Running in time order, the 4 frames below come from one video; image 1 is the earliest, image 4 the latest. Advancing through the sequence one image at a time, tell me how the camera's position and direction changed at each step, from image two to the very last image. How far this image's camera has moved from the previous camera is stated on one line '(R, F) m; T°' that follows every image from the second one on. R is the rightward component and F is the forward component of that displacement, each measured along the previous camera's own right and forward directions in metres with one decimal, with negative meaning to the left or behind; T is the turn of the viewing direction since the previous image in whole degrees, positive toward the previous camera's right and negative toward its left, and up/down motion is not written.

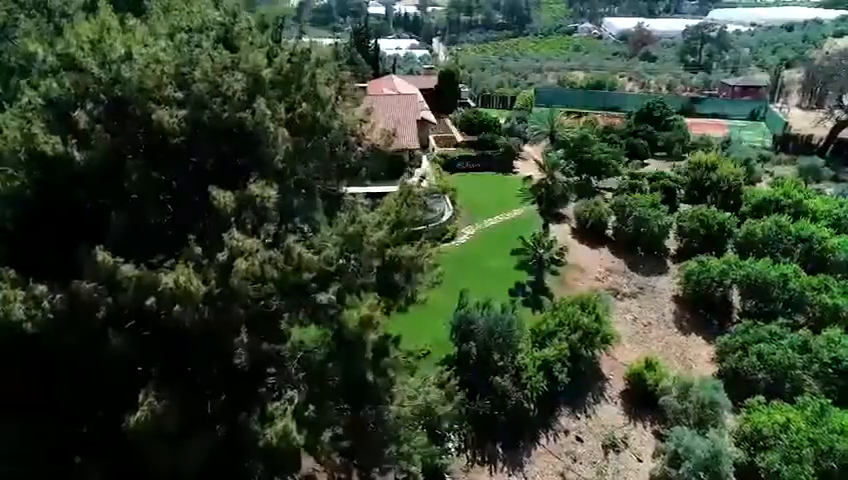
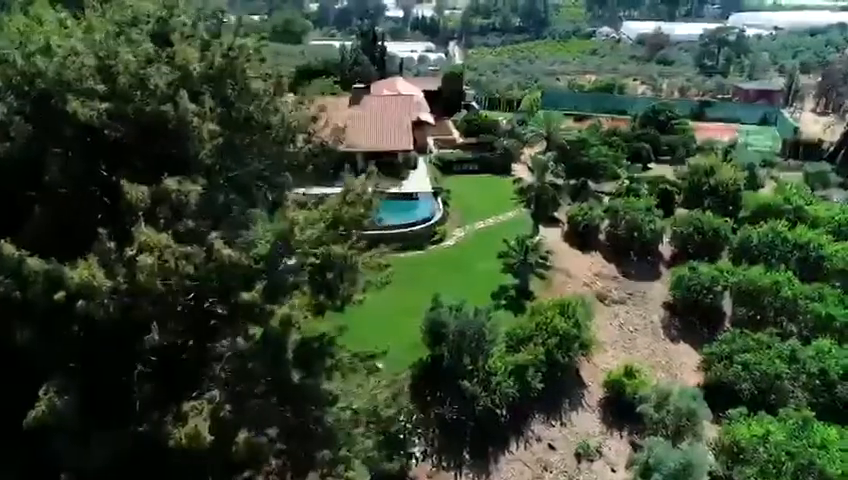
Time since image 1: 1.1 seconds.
(+1.8, +0.4) m; -2°
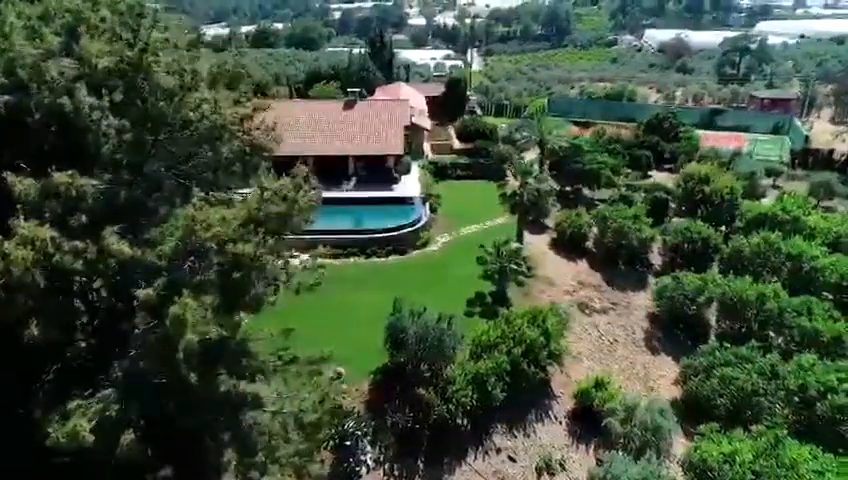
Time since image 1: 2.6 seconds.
(+2.4, +0.4) m; -2°
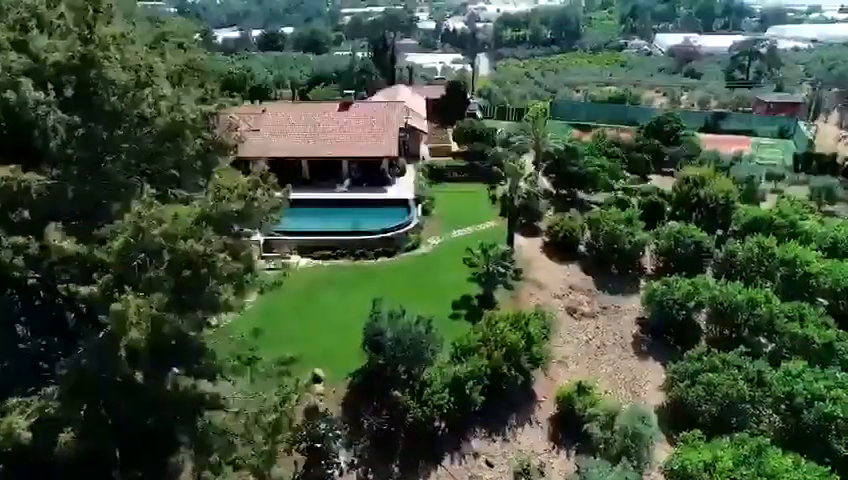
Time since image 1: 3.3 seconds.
(+1.2, +0.2) m; -1°
